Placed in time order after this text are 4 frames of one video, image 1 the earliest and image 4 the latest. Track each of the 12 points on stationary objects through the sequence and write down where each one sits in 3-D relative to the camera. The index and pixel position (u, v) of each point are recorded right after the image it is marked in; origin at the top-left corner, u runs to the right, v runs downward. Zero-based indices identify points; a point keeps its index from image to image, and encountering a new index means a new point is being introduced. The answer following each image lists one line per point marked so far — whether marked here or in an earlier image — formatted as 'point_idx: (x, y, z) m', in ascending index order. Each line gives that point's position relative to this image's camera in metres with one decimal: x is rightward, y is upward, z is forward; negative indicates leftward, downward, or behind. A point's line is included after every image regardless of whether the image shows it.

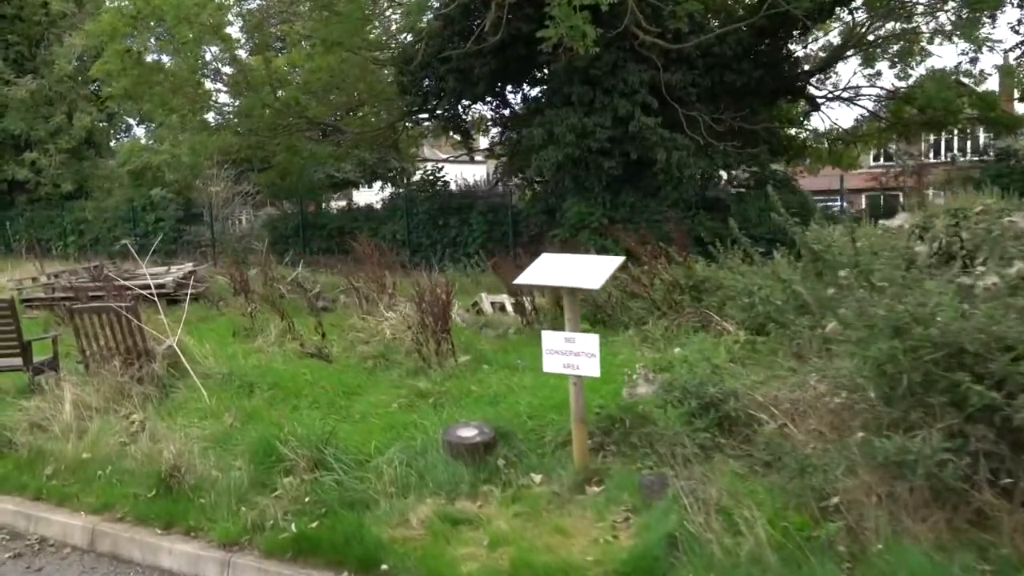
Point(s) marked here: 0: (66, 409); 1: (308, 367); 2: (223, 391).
0: (-3.2, -0.9, +6.0) m
1: (-1.9, -0.7, +7.8) m
2: (-2.3, -0.8, +6.7) m
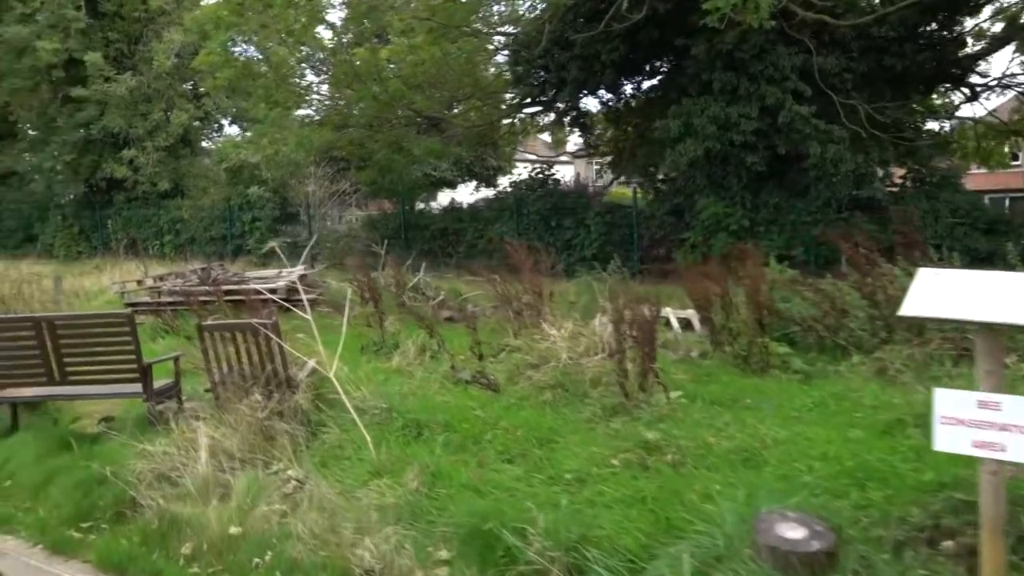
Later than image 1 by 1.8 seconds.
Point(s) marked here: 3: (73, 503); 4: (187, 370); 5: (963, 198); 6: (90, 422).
0: (-1.7, -1.0, +4.7) m
1: (-0.3, -0.8, +6.3) m
2: (-0.8, -0.9, +5.3) m
3: (-2.4, -1.2, +4.7) m
4: (-2.8, -0.7, +7.6) m
5: (+8.5, +1.7, +16.0) m
6: (-3.2, -1.0, +6.4) m
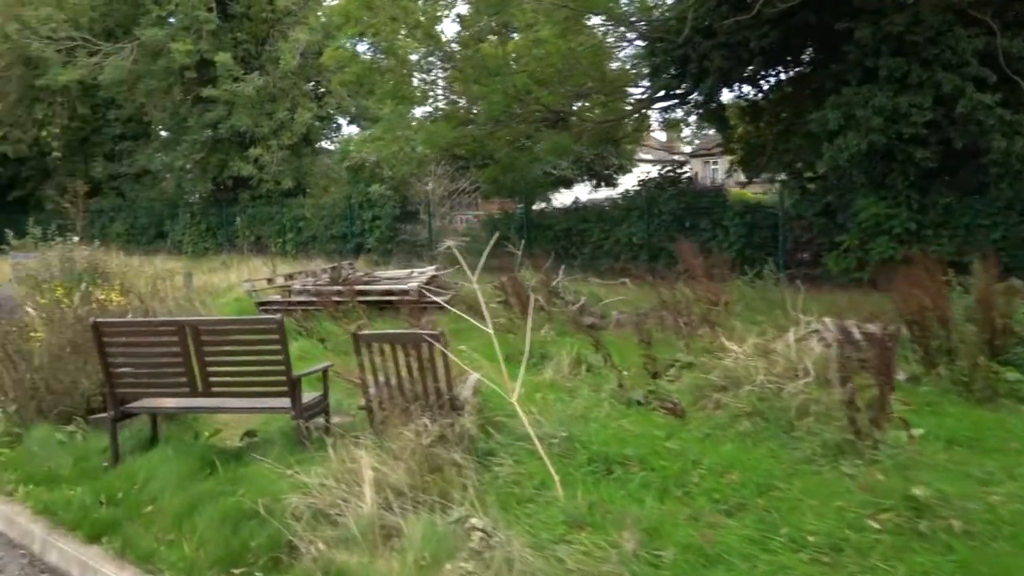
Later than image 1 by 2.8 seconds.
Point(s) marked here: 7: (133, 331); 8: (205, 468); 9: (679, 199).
0: (-0.7, -1.0, +4.0) m
1: (+1.0, -0.9, +5.4) m
2: (+0.3, -1.0, +4.5) m
3: (-1.4, -1.2, +4.1) m
4: (-1.4, -0.8, +7.0) m
5: (+10.9, +1.5, +14.0) m
6: (-1.9, -1.0, +5.8) m
7: (-2.4, -0.3, +5.2) m
8: (-1.8, -1.1, +5.0) m
9: (+3.7, +2.0, +19.0) m
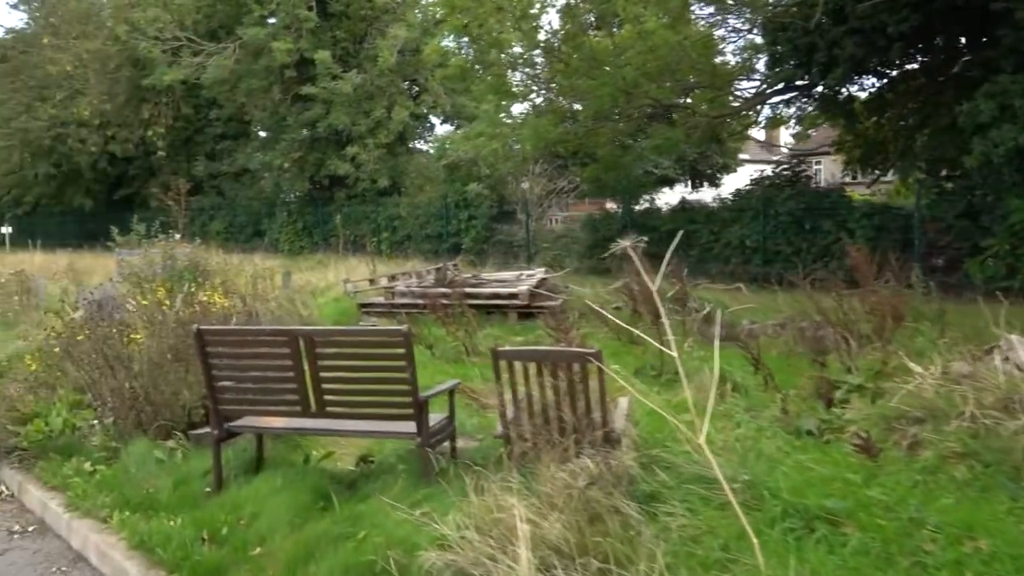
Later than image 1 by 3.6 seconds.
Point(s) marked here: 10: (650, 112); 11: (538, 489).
0: (0.0, -1.0, +3.2) m
1: (+1.8, -1.0, +4.5) m
2: (+1.1, -1.0, +3.6) m
3: (-0.7, -1.2, +3.4) m
4: (-0.4, -0.8, +6.2) m
5: (+12.6, +1.3, +12.0) m
6: (-1.0, -1.0, +5.1) m
7: (-1.5, -0.3, +4.6) m
8: (-1.0, -1.1, +4.3) m
9: (+6.0, +1.9, +17.7) m
10: (+2.8, +3.5, +16.8) m
11: (+0.1, -0.9, +3.8) m
